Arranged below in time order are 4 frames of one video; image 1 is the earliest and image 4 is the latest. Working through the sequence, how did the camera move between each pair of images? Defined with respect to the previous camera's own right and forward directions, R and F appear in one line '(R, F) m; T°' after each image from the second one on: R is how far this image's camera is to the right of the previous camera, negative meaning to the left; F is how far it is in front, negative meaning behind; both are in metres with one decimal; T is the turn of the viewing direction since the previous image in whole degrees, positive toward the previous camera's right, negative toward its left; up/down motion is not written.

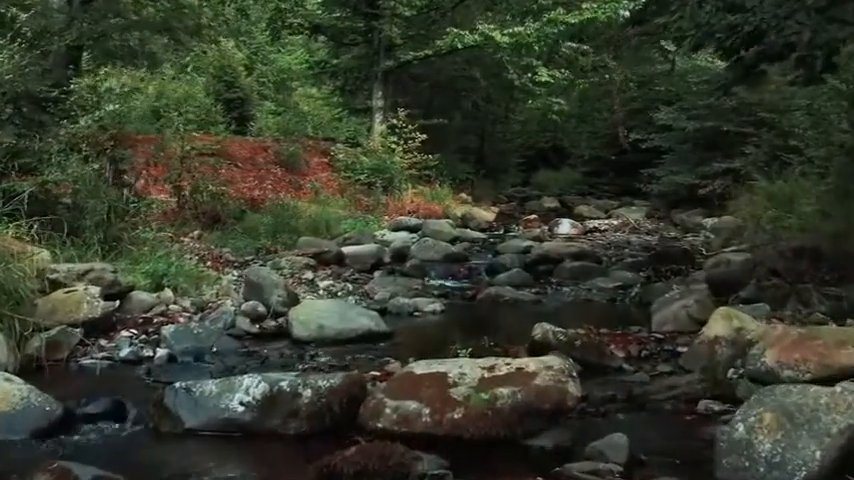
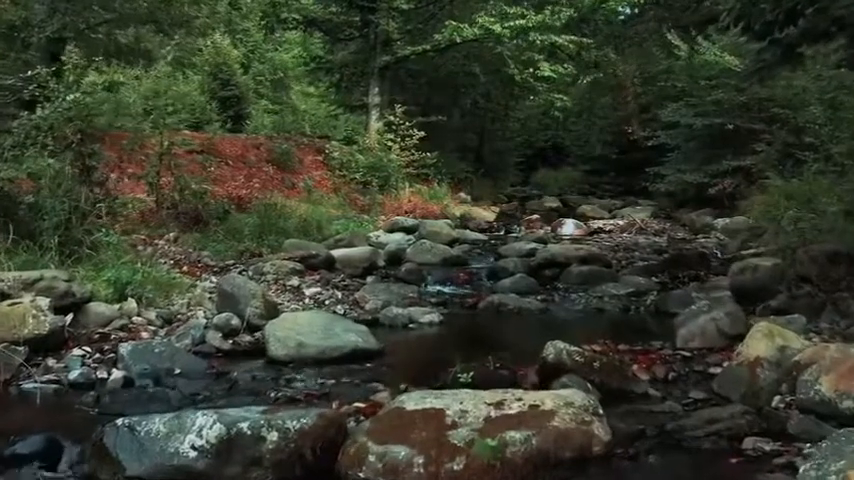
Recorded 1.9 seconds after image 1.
(0.0, +0.9) m; 0°
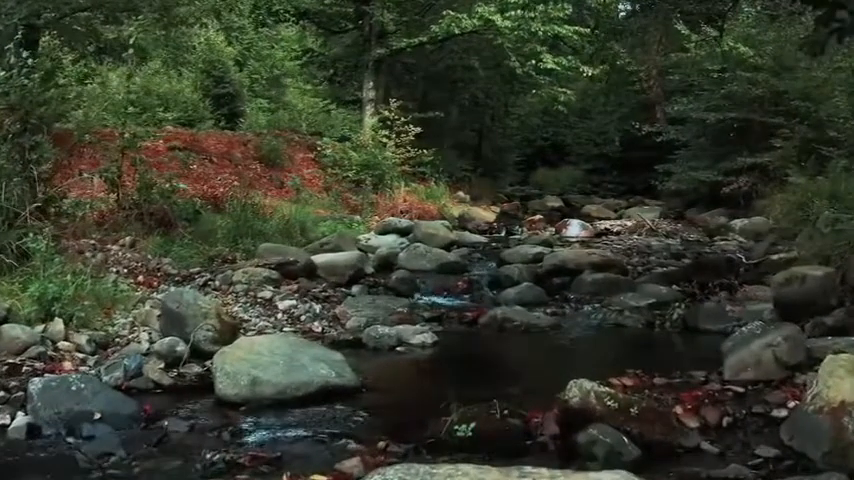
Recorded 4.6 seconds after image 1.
(+0.1, +1.3) m; 0°
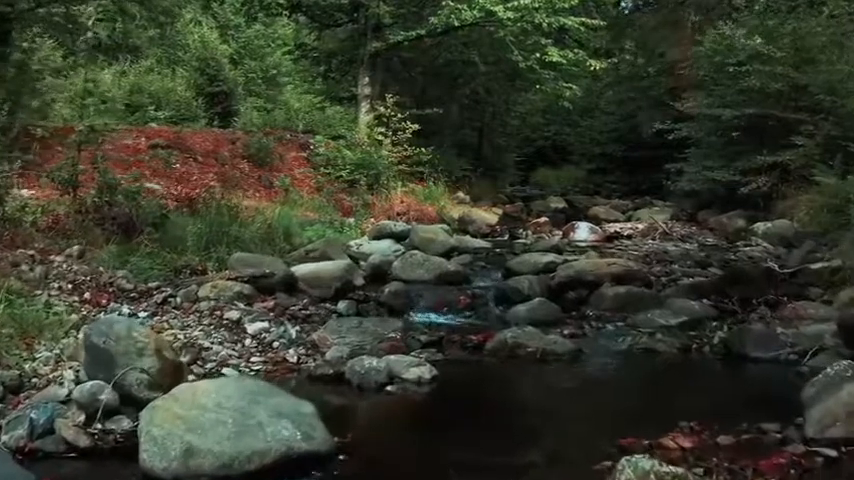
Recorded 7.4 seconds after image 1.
(0.0, +1.2) m; 0°
